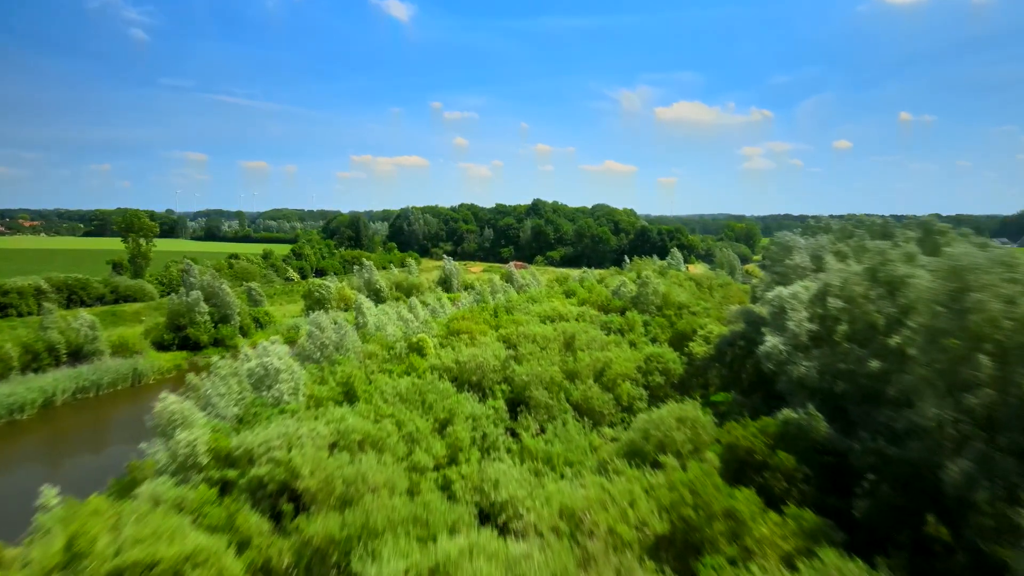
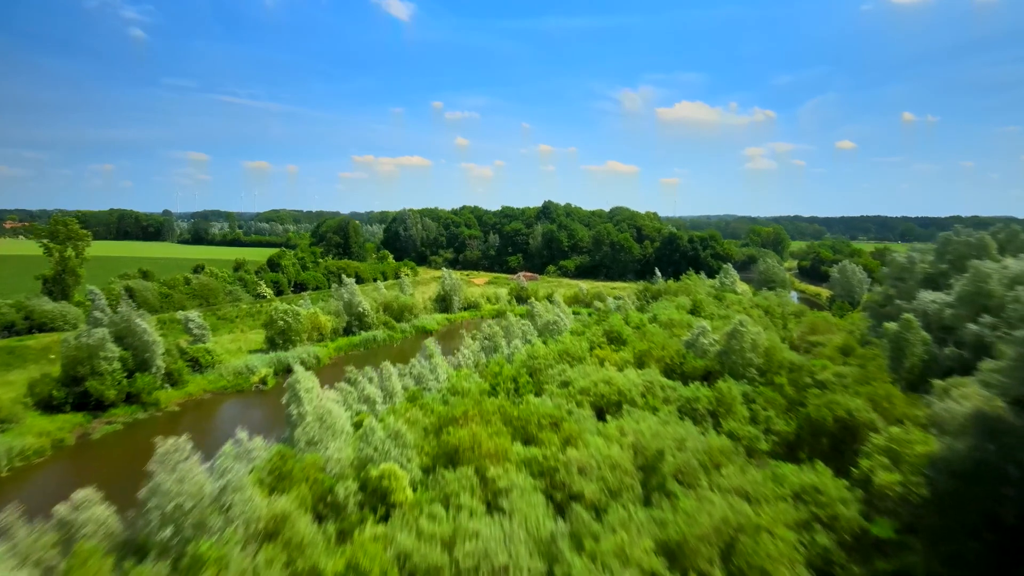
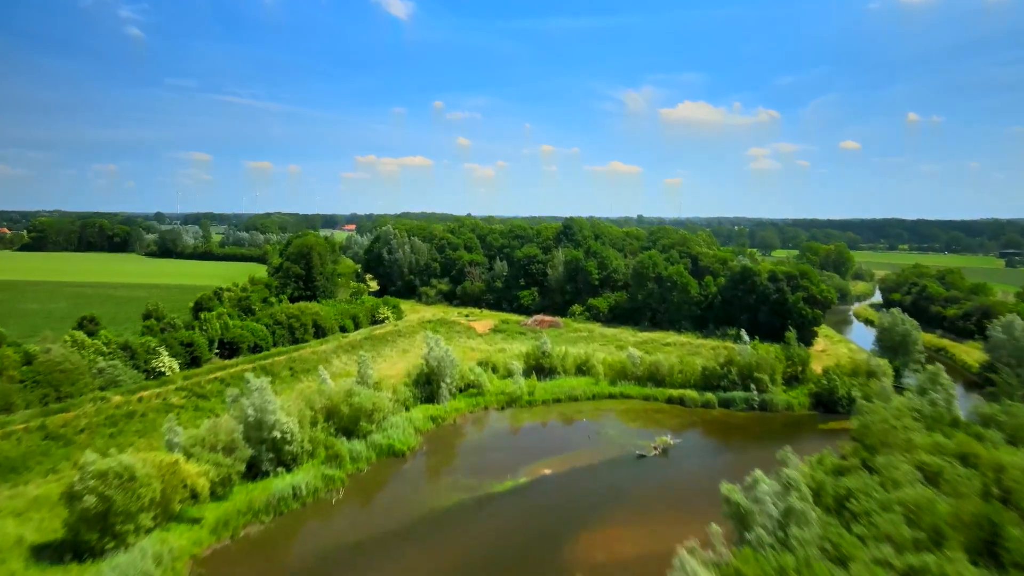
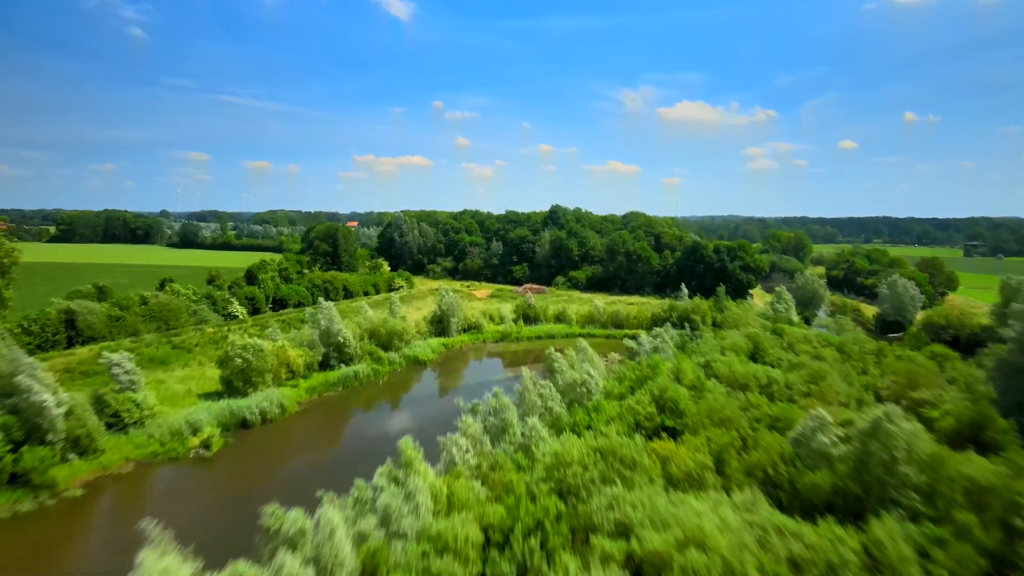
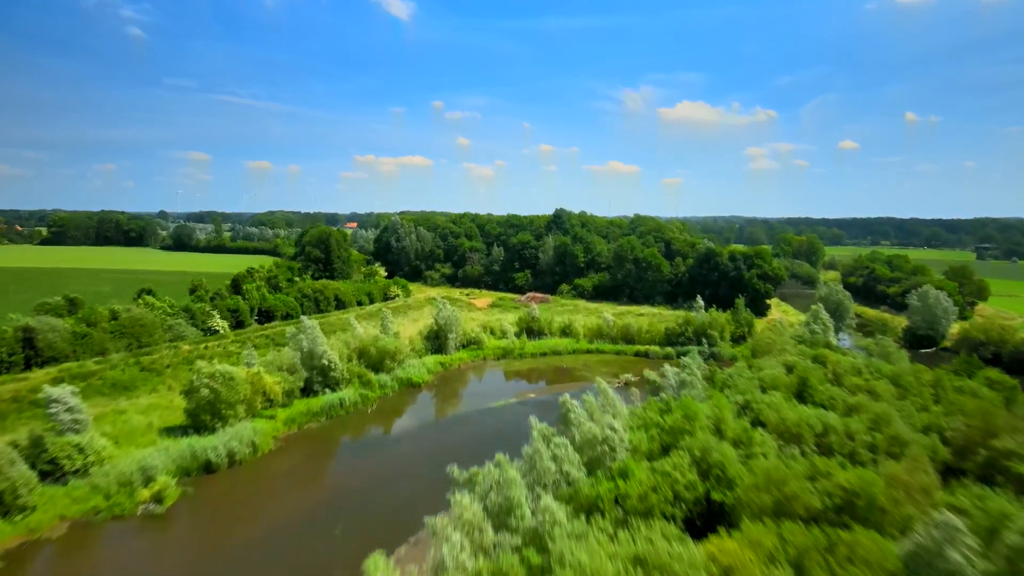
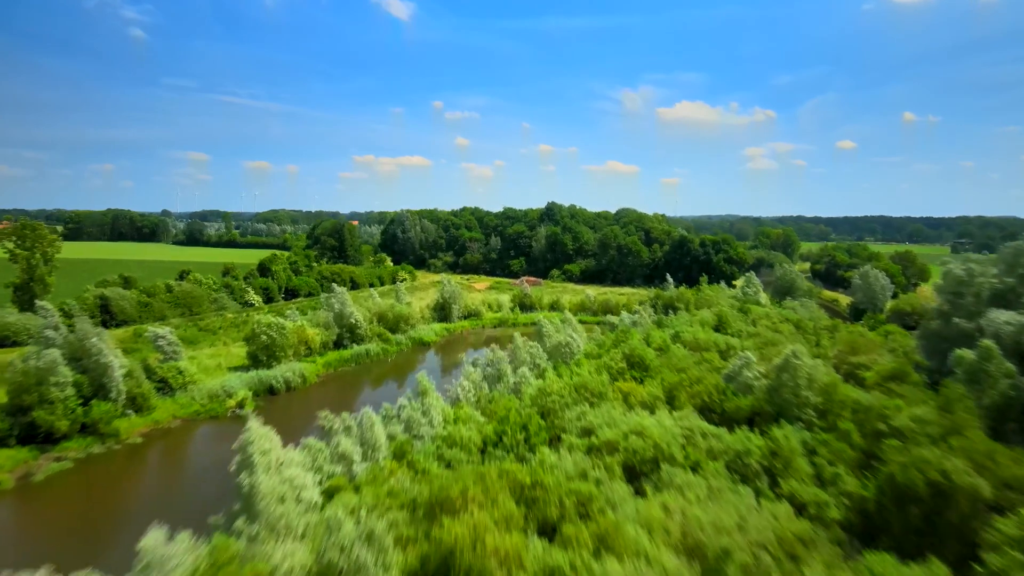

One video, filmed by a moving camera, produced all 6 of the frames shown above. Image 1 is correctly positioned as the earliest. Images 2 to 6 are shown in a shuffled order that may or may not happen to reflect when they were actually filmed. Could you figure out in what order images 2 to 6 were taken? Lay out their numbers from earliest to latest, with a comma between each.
2, 6, 4, 5, 3
